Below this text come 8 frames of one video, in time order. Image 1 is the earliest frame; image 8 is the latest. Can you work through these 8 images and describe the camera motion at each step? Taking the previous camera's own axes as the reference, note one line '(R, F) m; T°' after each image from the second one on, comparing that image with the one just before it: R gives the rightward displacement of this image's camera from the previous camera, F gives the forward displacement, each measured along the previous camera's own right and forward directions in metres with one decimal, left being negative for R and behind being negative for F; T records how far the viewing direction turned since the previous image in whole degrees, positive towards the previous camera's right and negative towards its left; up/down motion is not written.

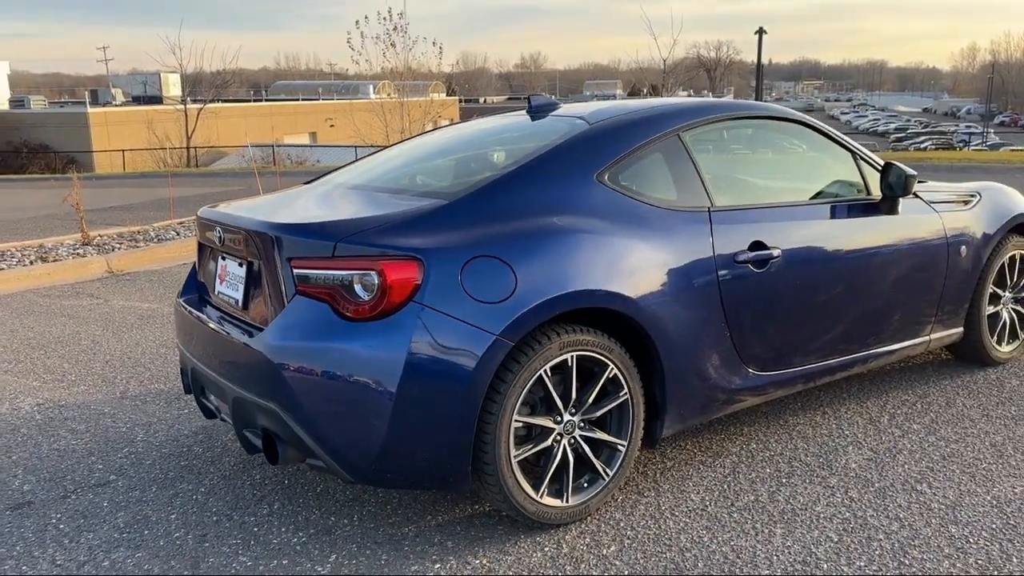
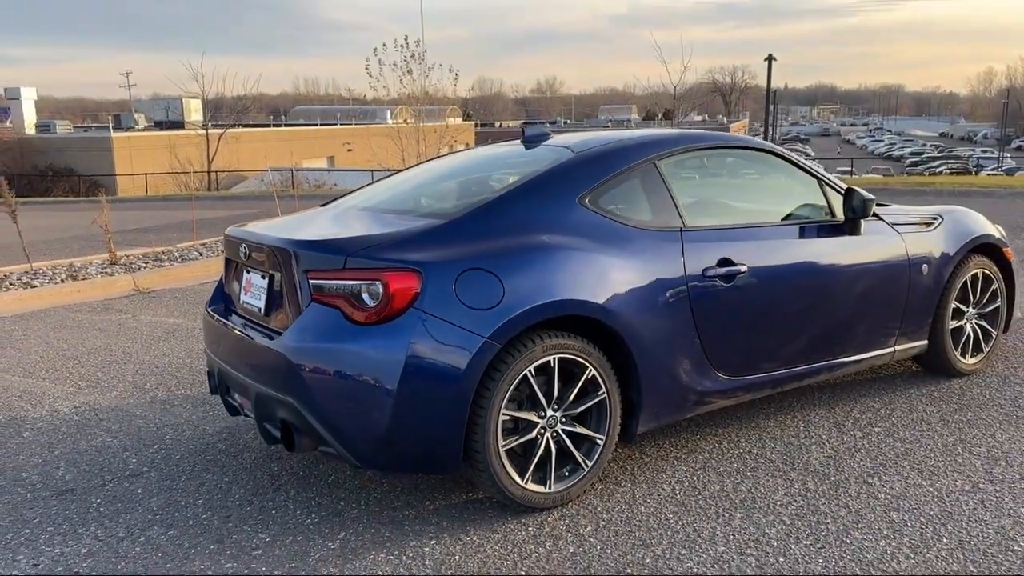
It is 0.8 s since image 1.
(+0.1, -0.4) m; -1°
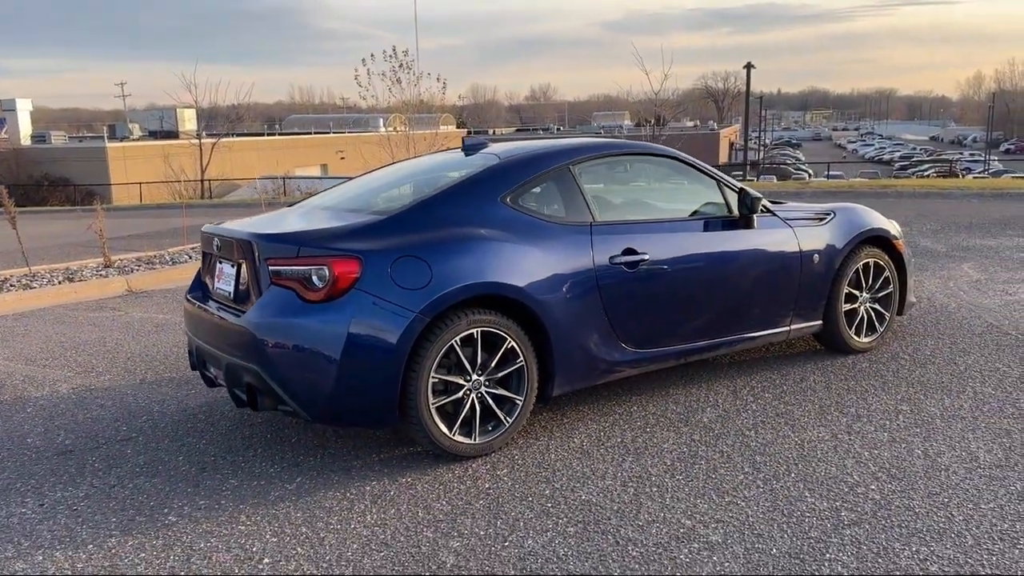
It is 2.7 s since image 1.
(+0.3, -0.6) m; 0°
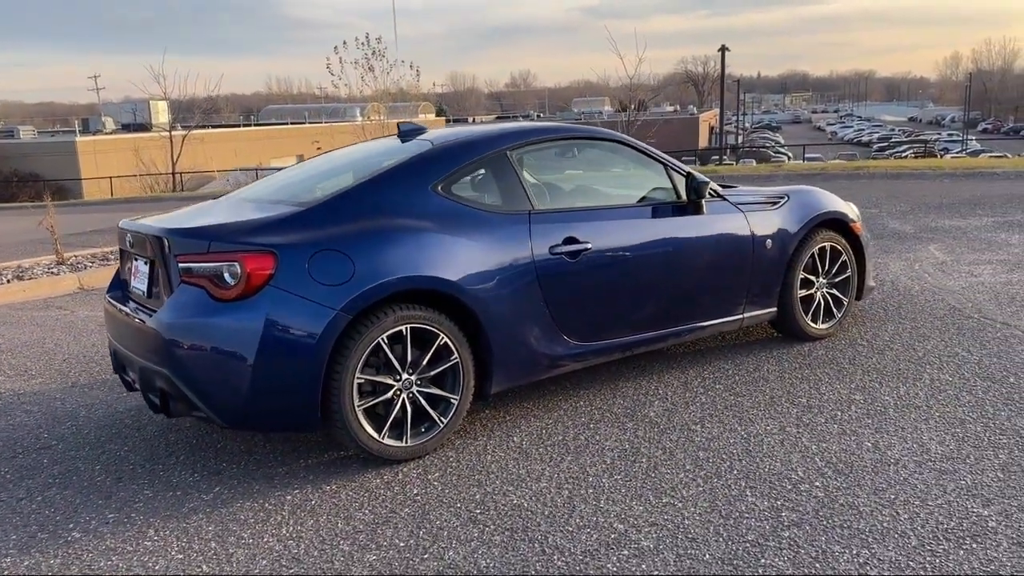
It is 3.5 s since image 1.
(+0.2, +0.2) m; +1°
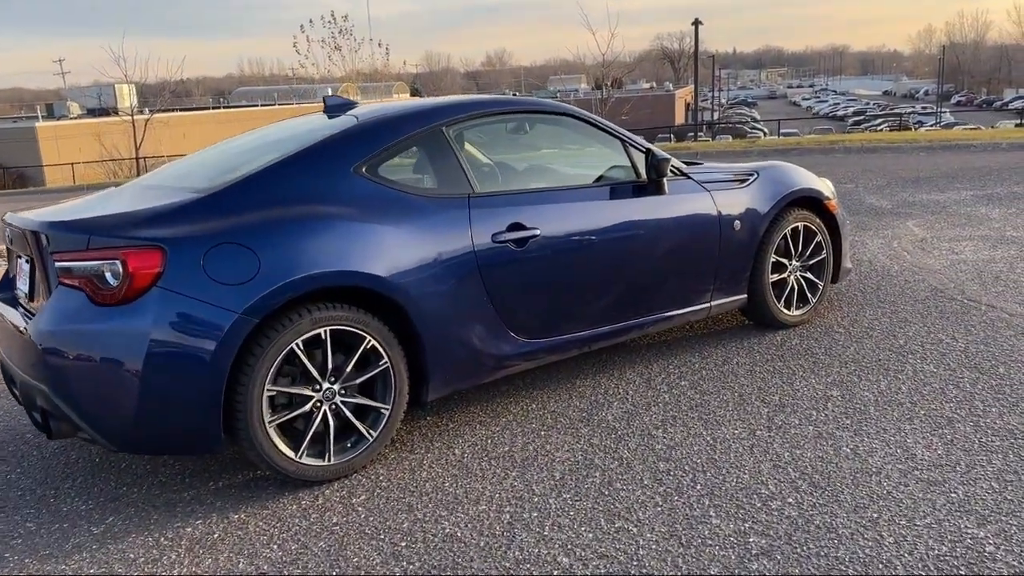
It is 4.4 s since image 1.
(+0.2, +0.4) m; +1°
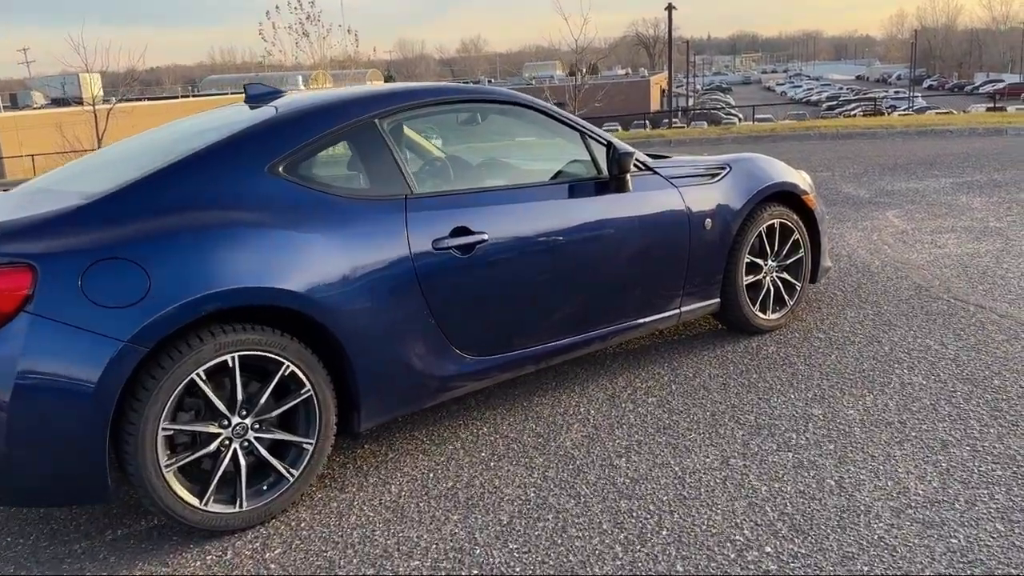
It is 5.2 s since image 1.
(+0.1, +0.4) m; +2°
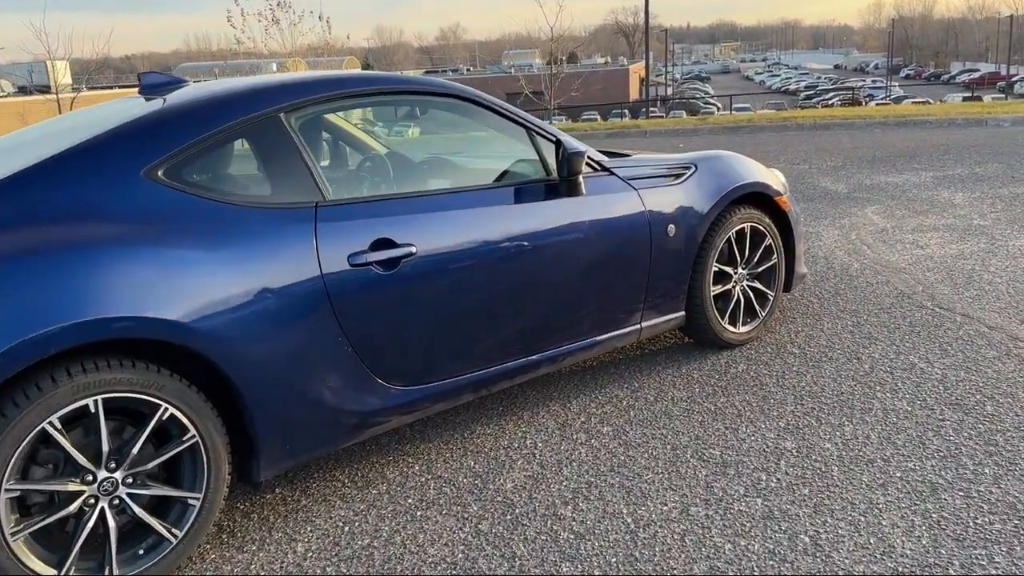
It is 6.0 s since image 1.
(+0.2, +0.4) m; +1°
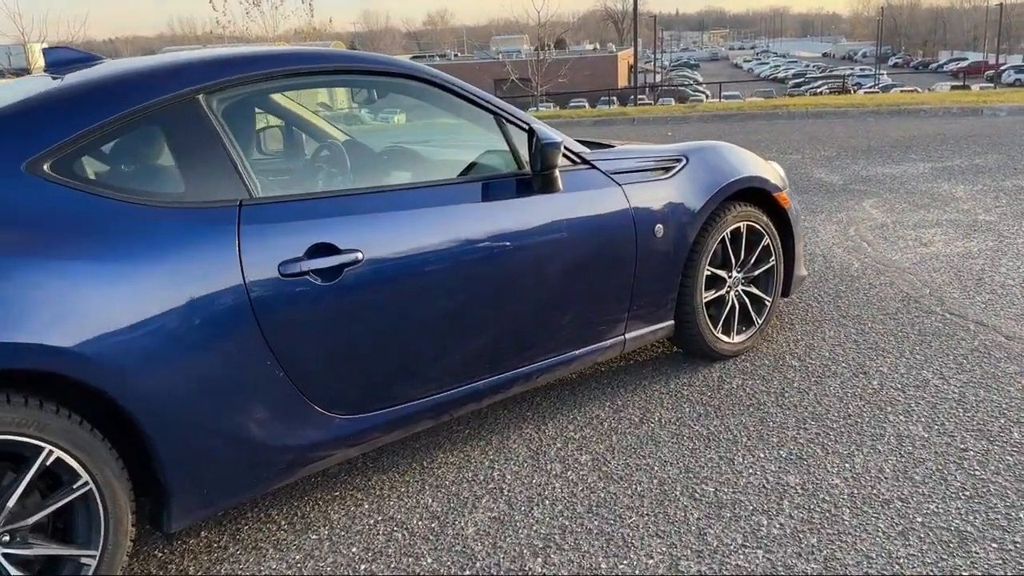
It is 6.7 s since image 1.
(+0.1, +0.4) m; +1°
